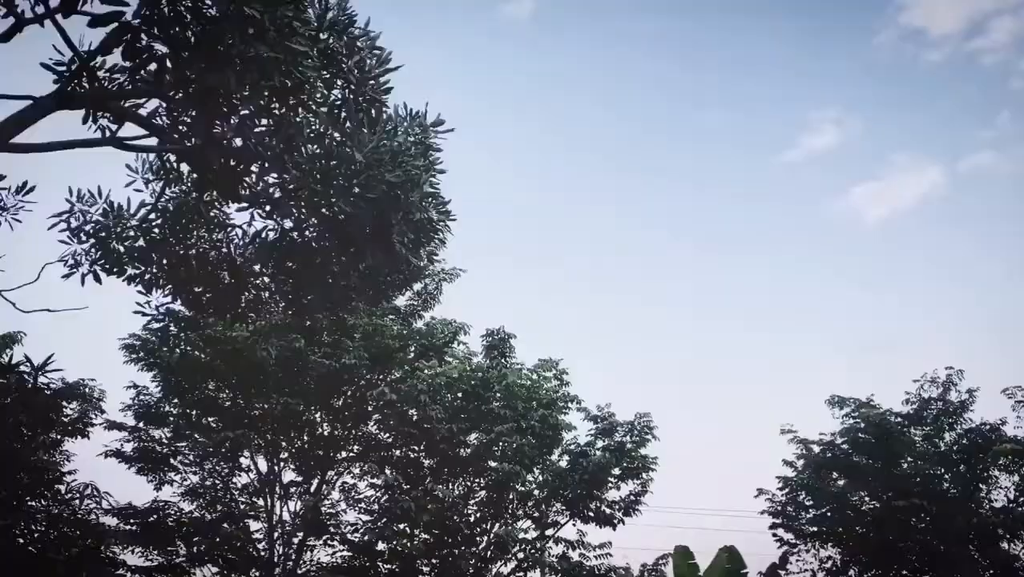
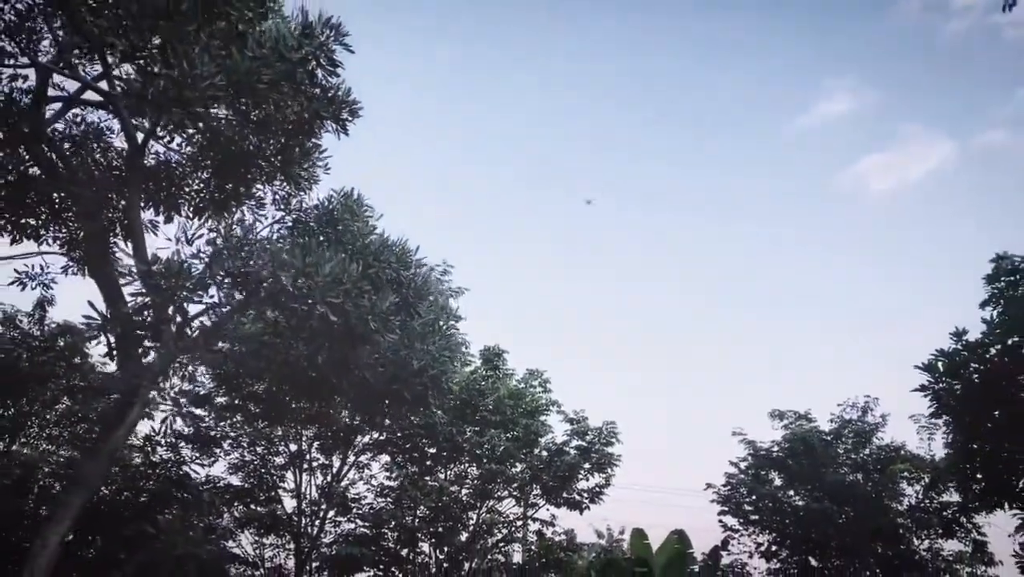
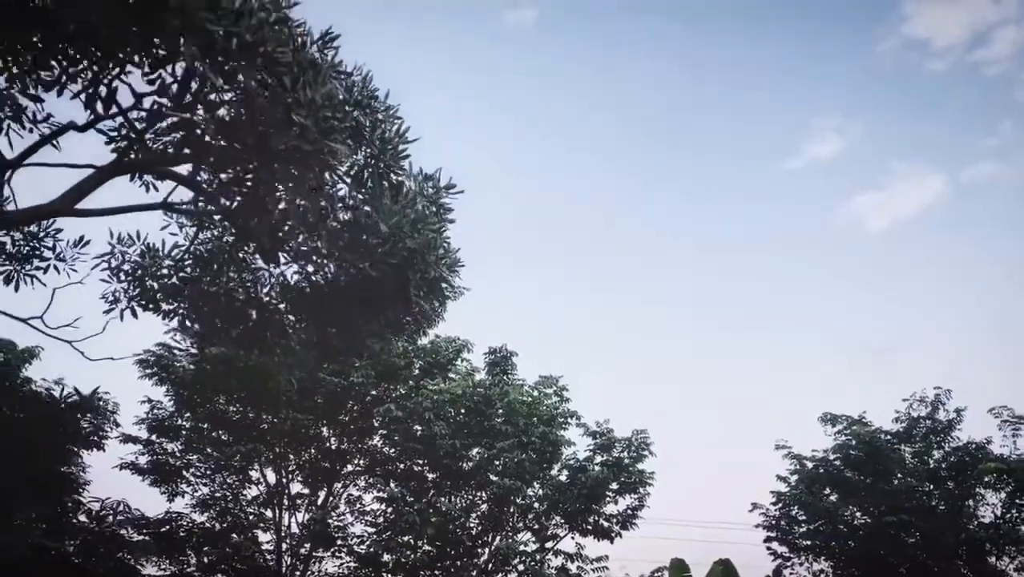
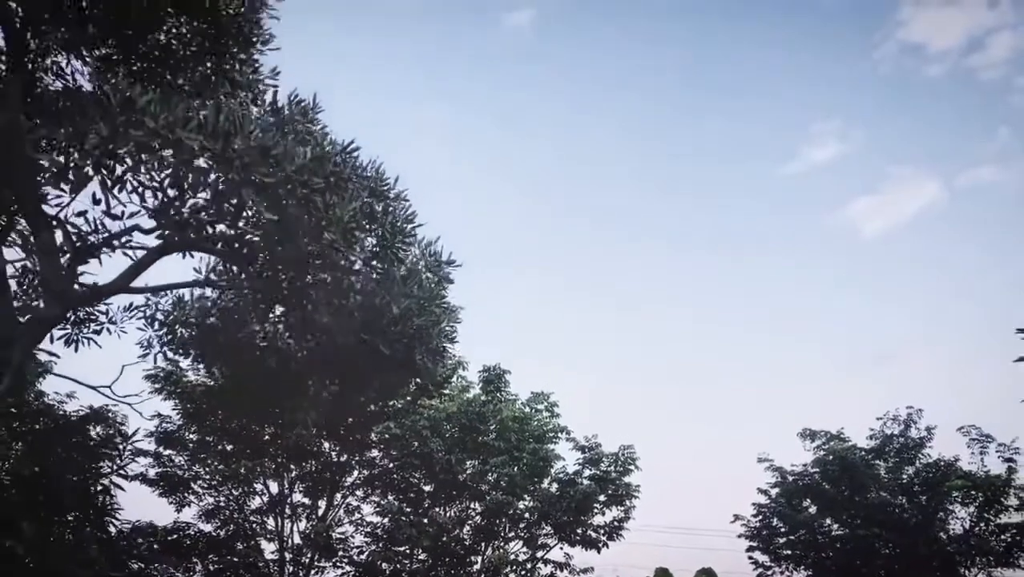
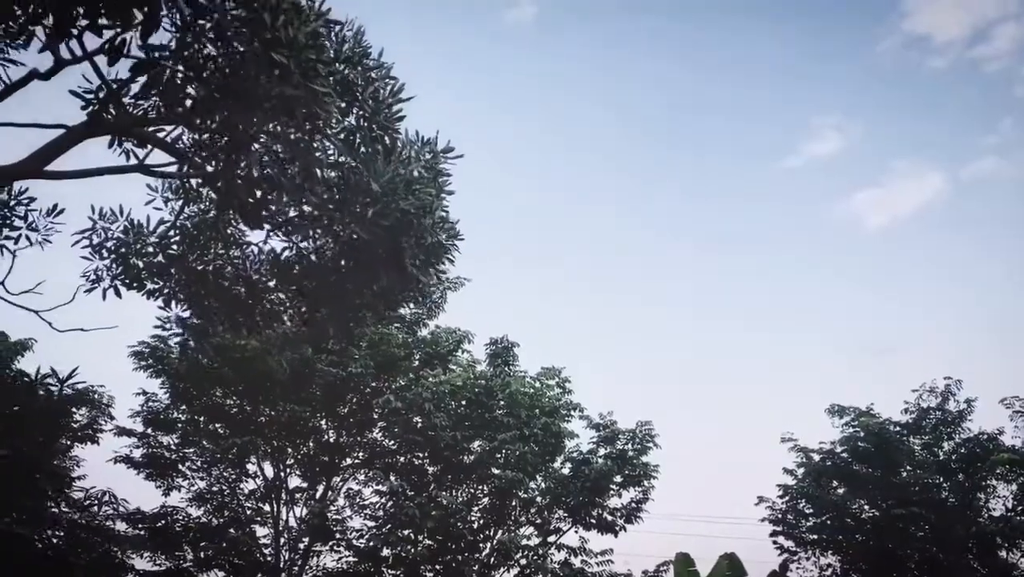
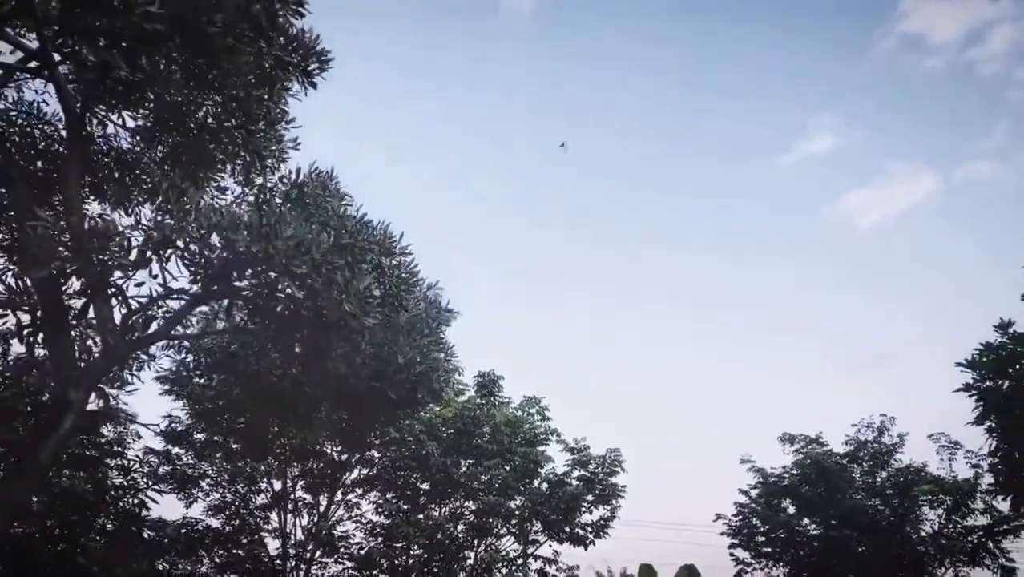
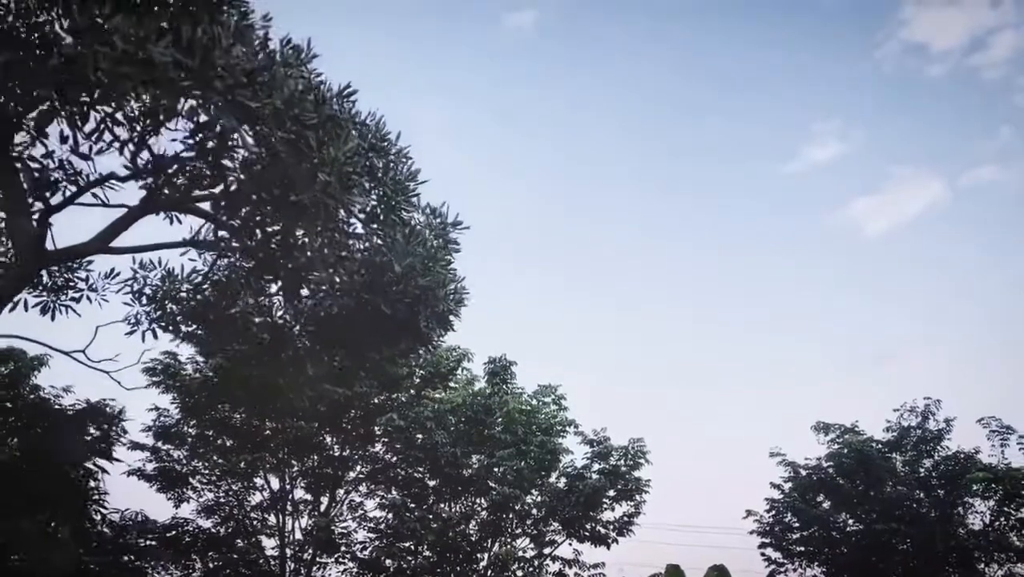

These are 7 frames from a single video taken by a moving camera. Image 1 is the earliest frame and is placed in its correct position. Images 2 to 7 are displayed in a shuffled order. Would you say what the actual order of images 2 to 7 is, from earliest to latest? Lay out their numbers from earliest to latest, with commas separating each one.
5, 3, 7, 4, 6, 2
